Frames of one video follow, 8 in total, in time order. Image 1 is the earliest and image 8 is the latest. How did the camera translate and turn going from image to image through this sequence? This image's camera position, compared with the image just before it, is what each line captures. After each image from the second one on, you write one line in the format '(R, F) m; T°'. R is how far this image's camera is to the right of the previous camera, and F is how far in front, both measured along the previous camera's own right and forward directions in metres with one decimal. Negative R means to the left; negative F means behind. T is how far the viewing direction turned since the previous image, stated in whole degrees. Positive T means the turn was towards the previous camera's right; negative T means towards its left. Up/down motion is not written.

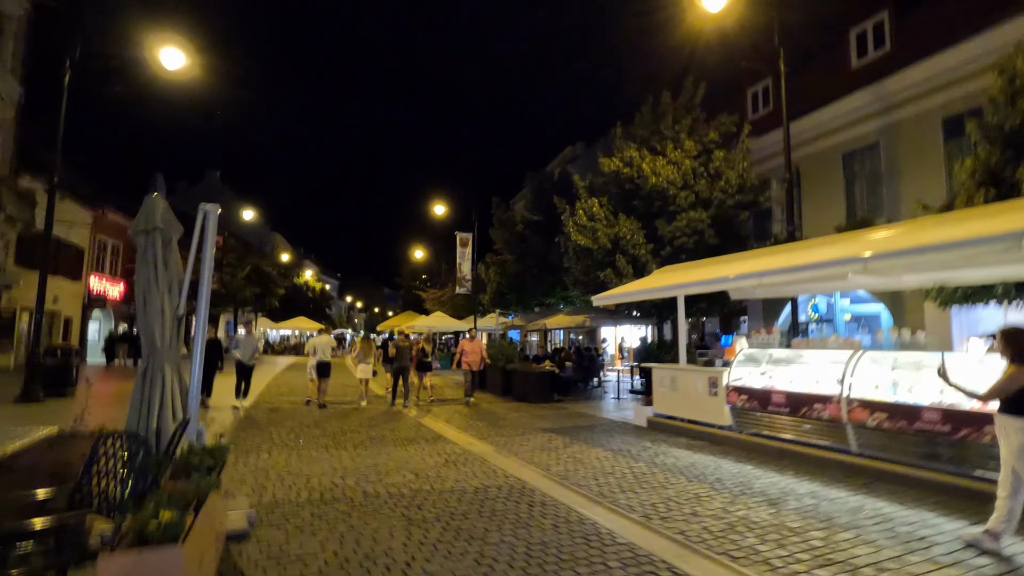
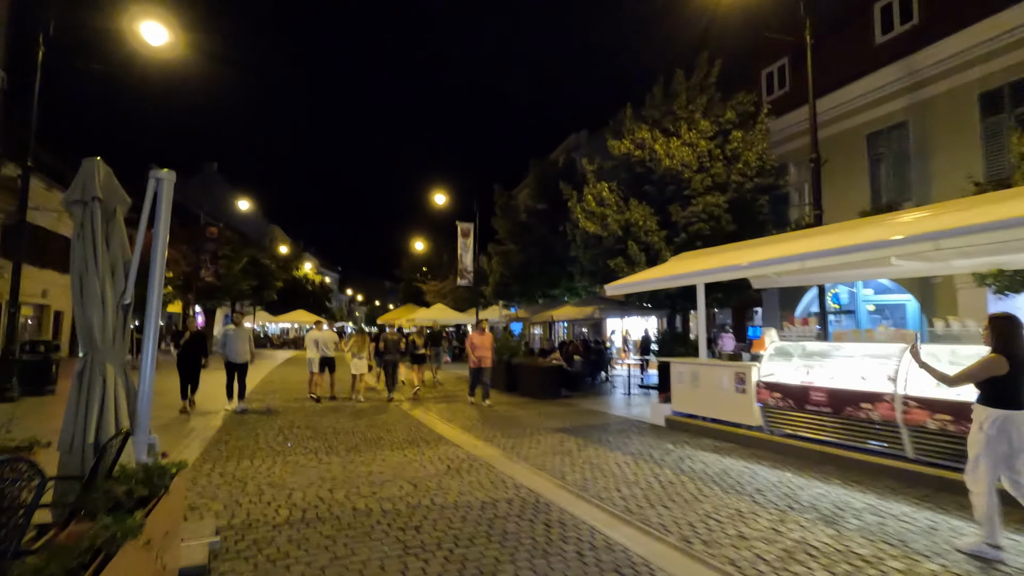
(-0.1, +0.9) m; 0°
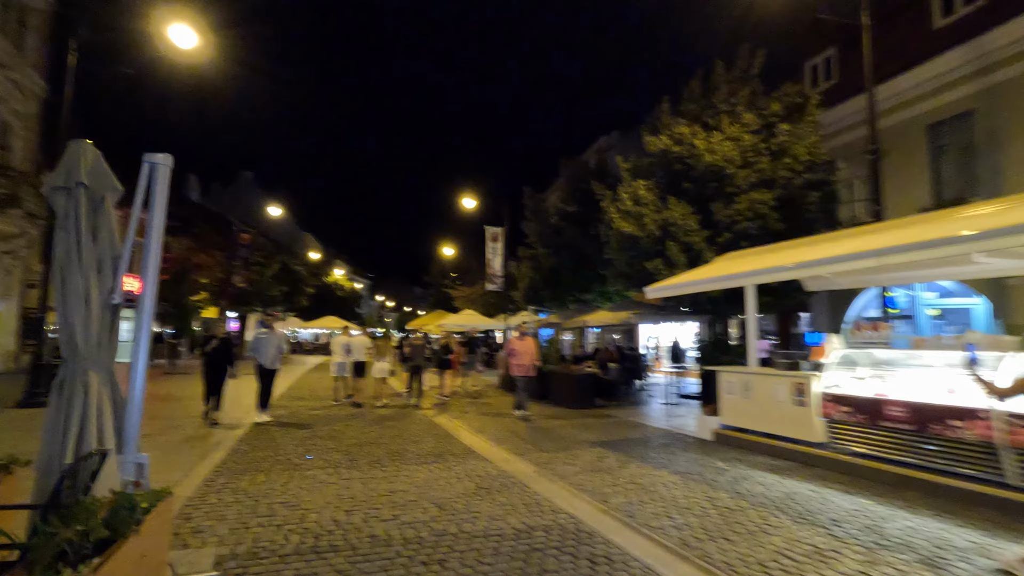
(-0.1, +0.7) m; -3°
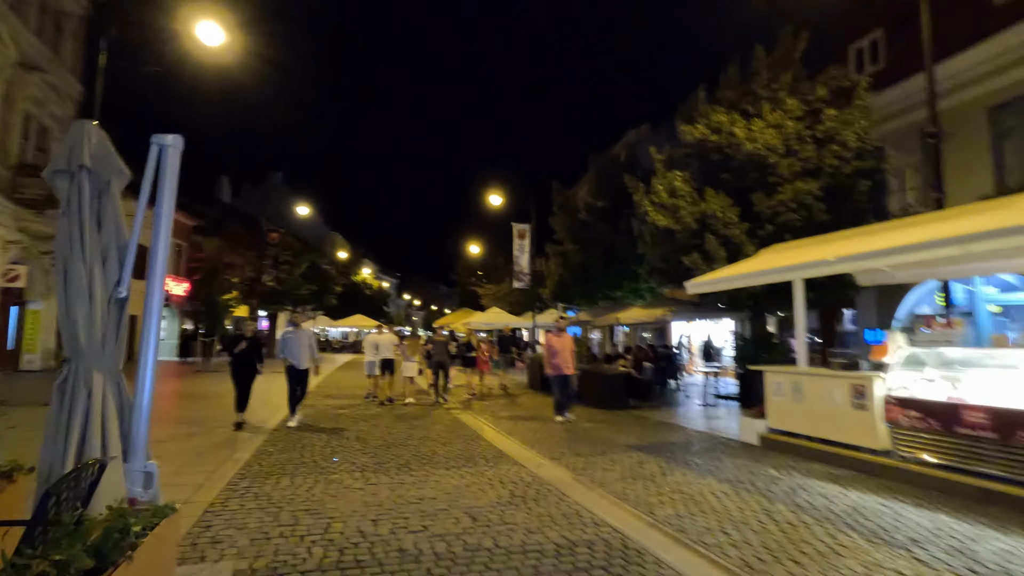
(-0.1, +0.5) m; -3°
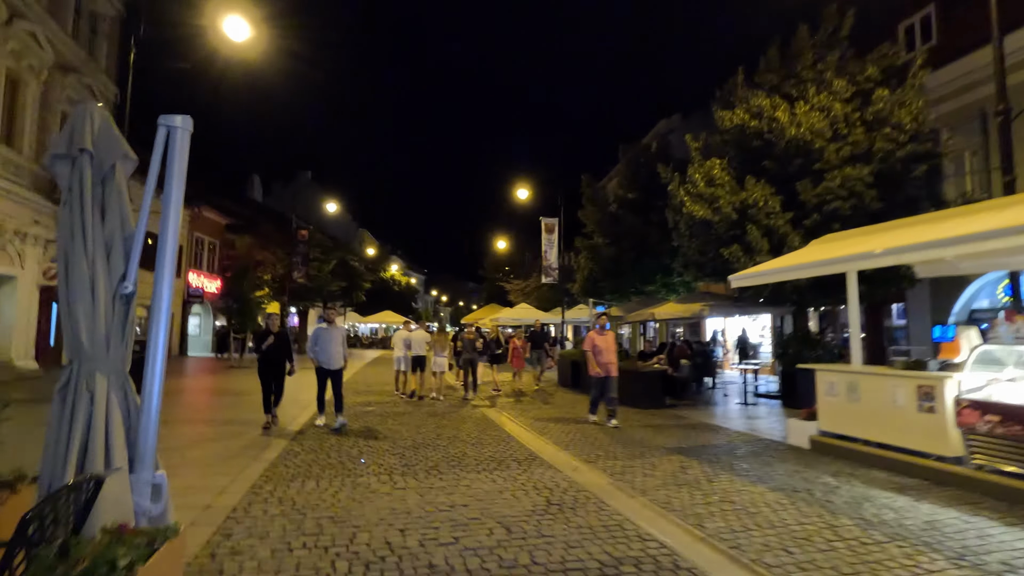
(-0.1, +0.4) m; -3°
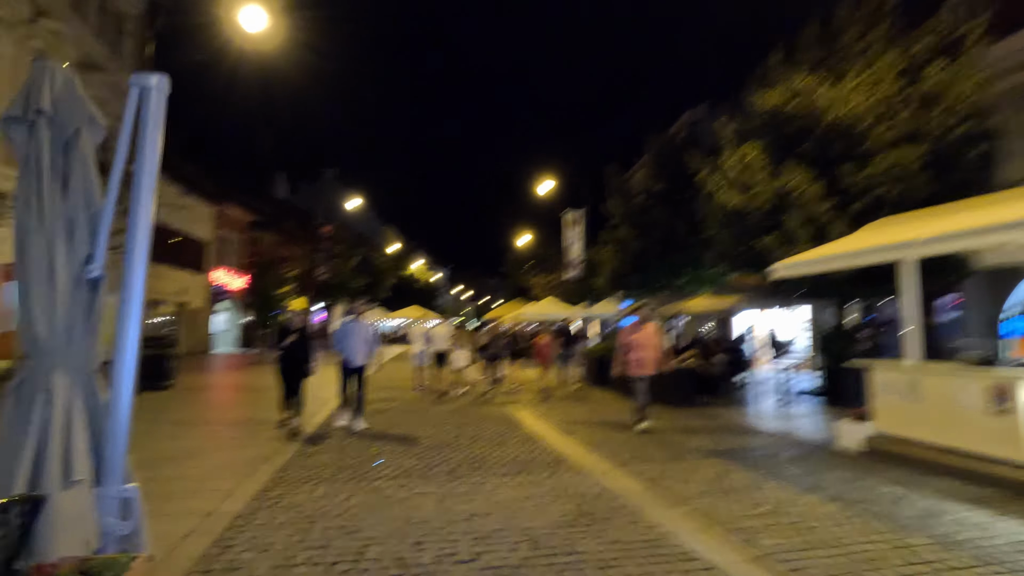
(0.0, +0.5) m; -2°
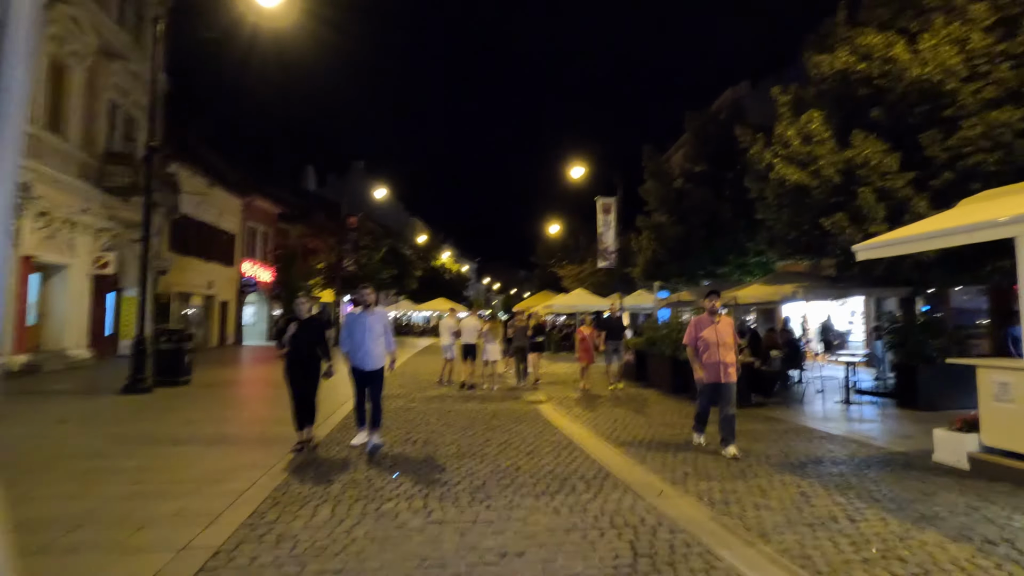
(-0.1, +1.1) m; -3°
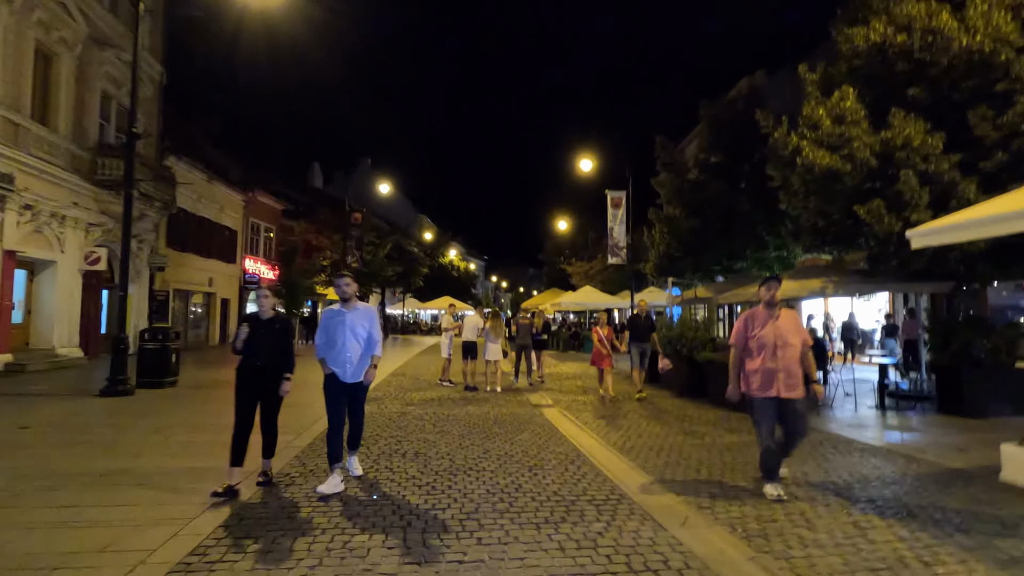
(+0.1, +0.9) m; -1°
